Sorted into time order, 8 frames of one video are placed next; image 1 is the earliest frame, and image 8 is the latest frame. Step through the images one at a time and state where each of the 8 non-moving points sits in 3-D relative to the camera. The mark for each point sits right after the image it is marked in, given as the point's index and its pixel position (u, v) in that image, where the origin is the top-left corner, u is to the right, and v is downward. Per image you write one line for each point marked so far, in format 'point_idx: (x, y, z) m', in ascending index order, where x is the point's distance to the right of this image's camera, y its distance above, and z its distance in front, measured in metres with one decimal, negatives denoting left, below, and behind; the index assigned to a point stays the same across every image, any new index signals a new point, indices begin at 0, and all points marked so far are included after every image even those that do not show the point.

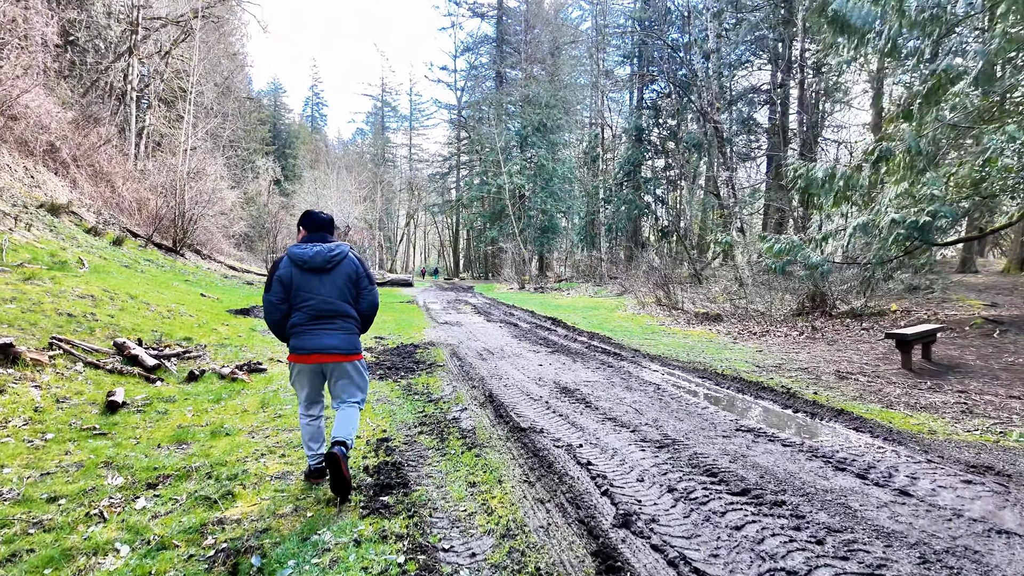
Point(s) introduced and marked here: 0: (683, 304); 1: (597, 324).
0: (+3.5, -0.3, +12.2) m
1: (+1.4, -0.6, +9.2) m
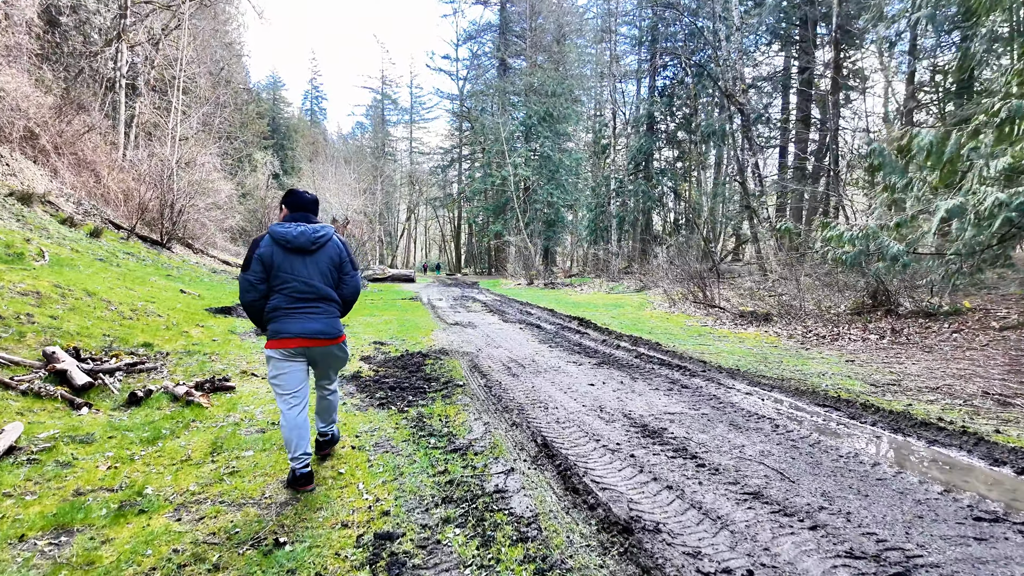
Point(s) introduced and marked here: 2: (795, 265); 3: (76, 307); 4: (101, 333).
0: (+3.8, -0.2, +10.9) m
1: (+1.7, -0.5, +8.0) m
2: (+4.6, +0.4, +9.4) m
3: (-4.8, -0.2, +6.4) m
4: (-4.0, -0.4, +5.7) m
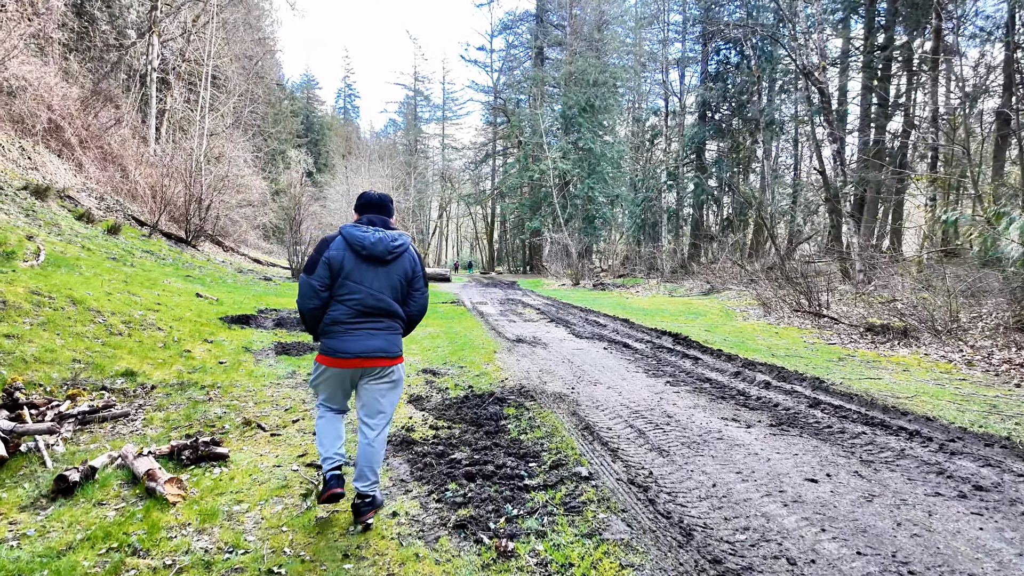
0: (+4.8, -0.3, +9.2) m
1: (+2.5, -0.6, +6.3) m
2: (+5.5, +0.3, +7.6) m
3: (-4.0, -0.3, +5.1) m
4: (-3.3, -0.5, +4.4) m
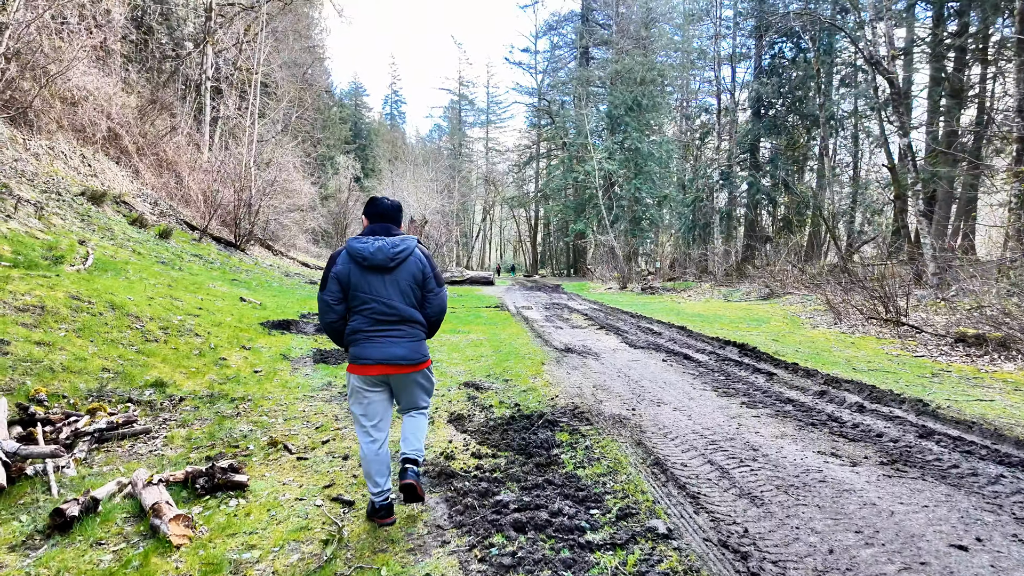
0: (+5.5, -0.4, +8.4) m
1: (+3.0, -0.7, +5.7) m
2: (+6.0, +0.2, +6.8) m
3: (-3.6, -0.3, +5.0) m
4: (-2.9, -0.6, +4.2) m
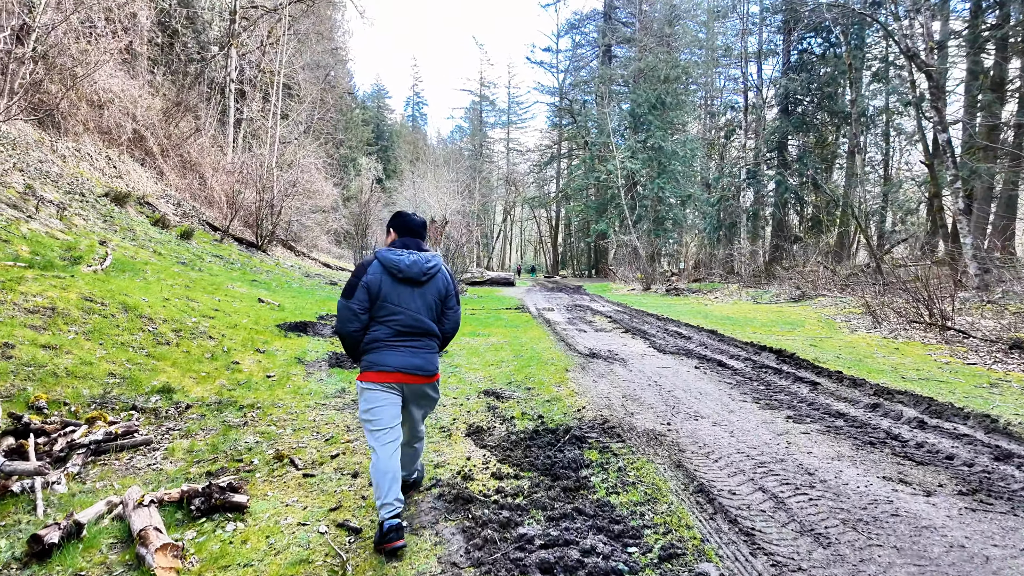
0: (+5.8, -0.4, +7.9) m
1: (+3.2, -0.7, +5.3) m
2: (+6.3, +0.2, +6.3) m
3: (-3.4, -0.3, +4.8) m
4: (-2.8, -0.6, +4.1) m
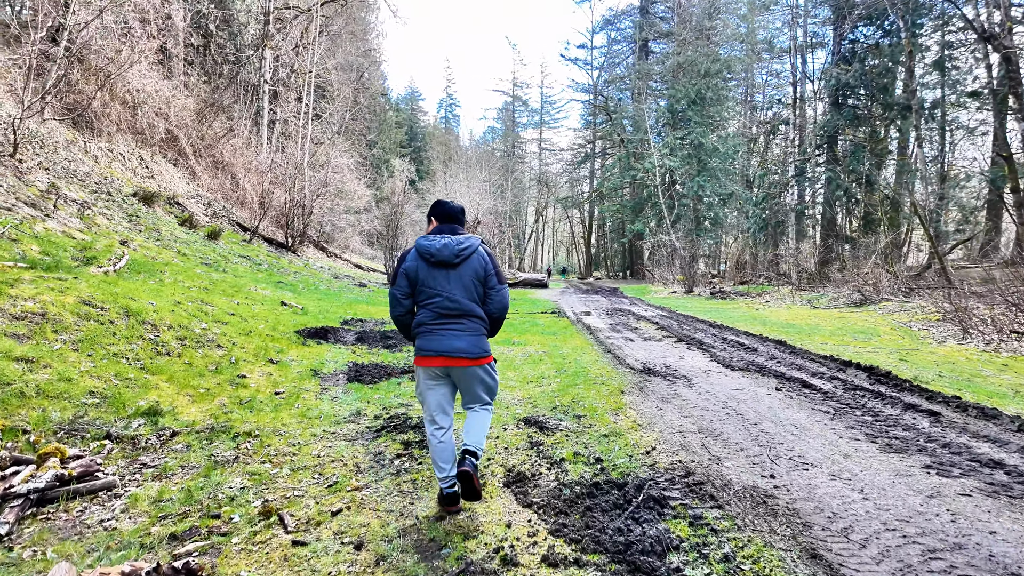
0: (+6.2, -0.5, +6.9) m
1: (+3.5, -0.7, +4.5) m
2: (+6.6, +0.1, +5.3) m
3: (-3.1, -0.4, +4.3) m
4: (-2.5, -0.6, +3.5) m
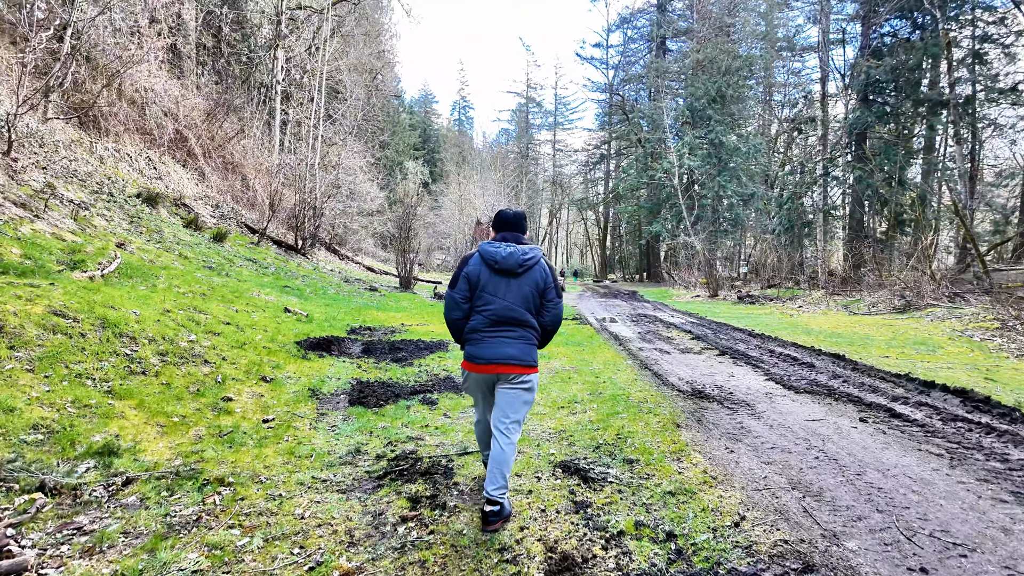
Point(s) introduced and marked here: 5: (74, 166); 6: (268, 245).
0: (+6.5, -0.6, +6.1) m
1: (+3.7, -0.8, +3.7) m
2: (+6.8, +0.1, +4.5) m
3: (-2.9, -0.4, +3.7) m
4: (-2.4, -0.6, +2.9) m
5: (-8.1, +2.3, +10.9) m
6: (-6.4, +1.1, +15.5) m
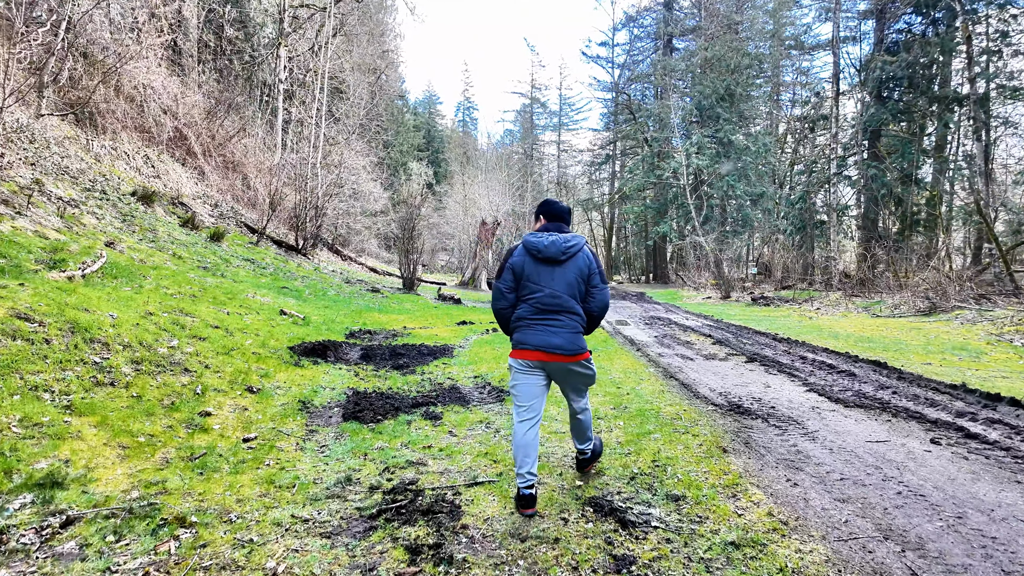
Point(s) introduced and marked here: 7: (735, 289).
0: (+6.6, -0.6, +5.6) m
1: (+3.7, -0.8, +3.3) m
2: (+6.9, 0.0, +4.0) m
3: (-2.8, -0.4, +3.3) m
4: (-2.3, -0.6, +2.5) m
5: (-8.0, +2.2, +10.5) m
6: (-6.2, +1.1, +15.1) m
7: (+7.4, 0.0, +19.5) m
